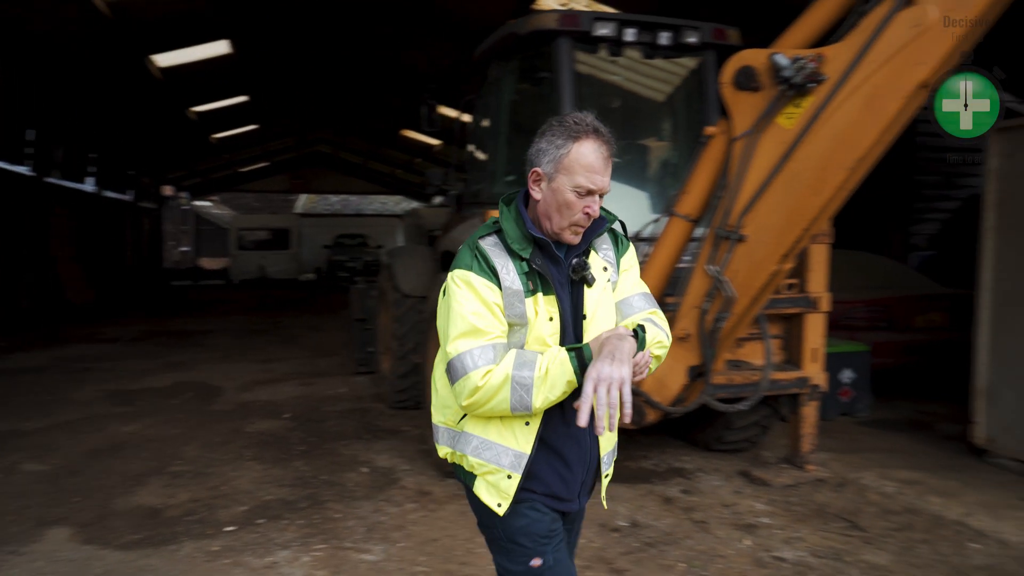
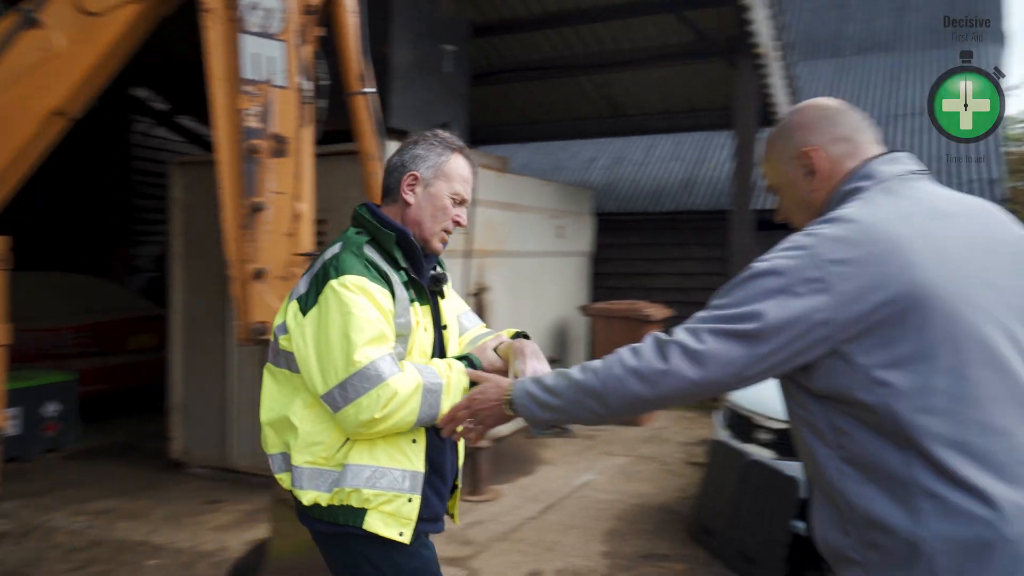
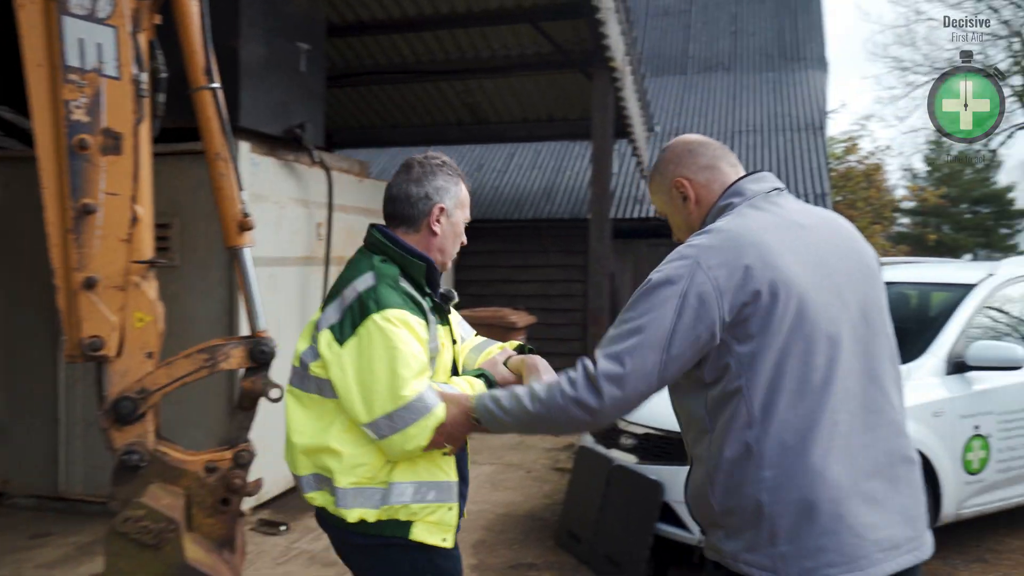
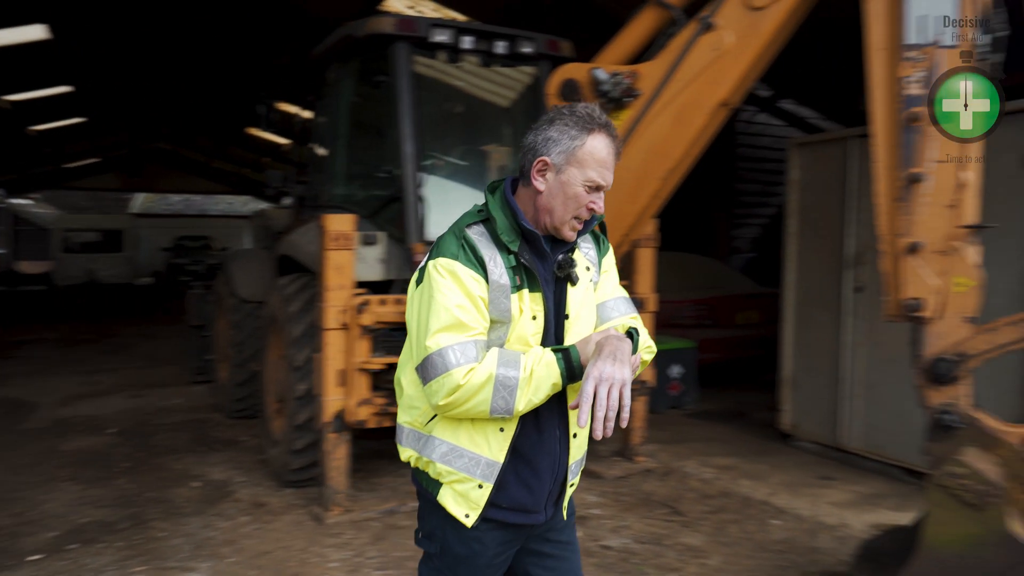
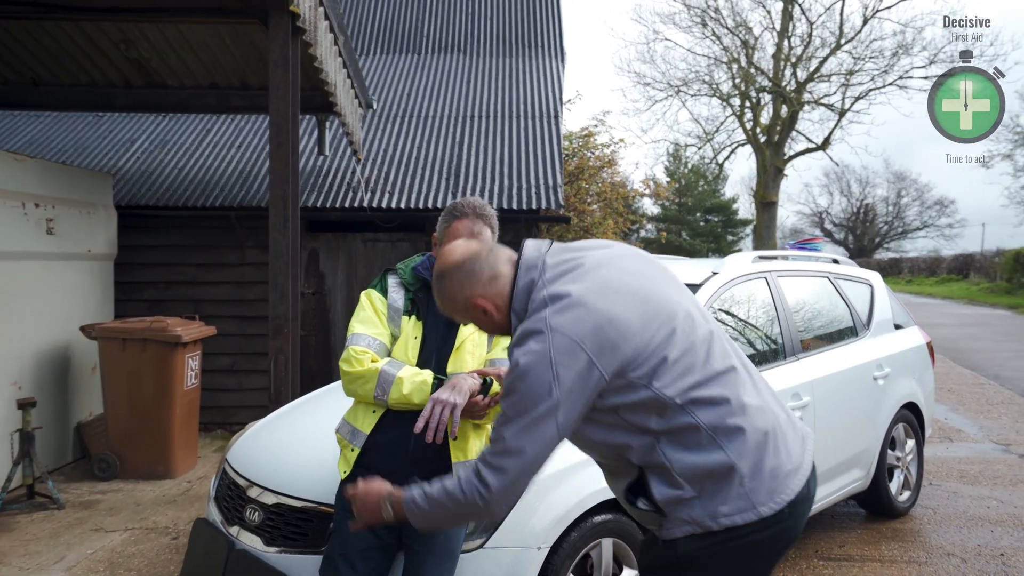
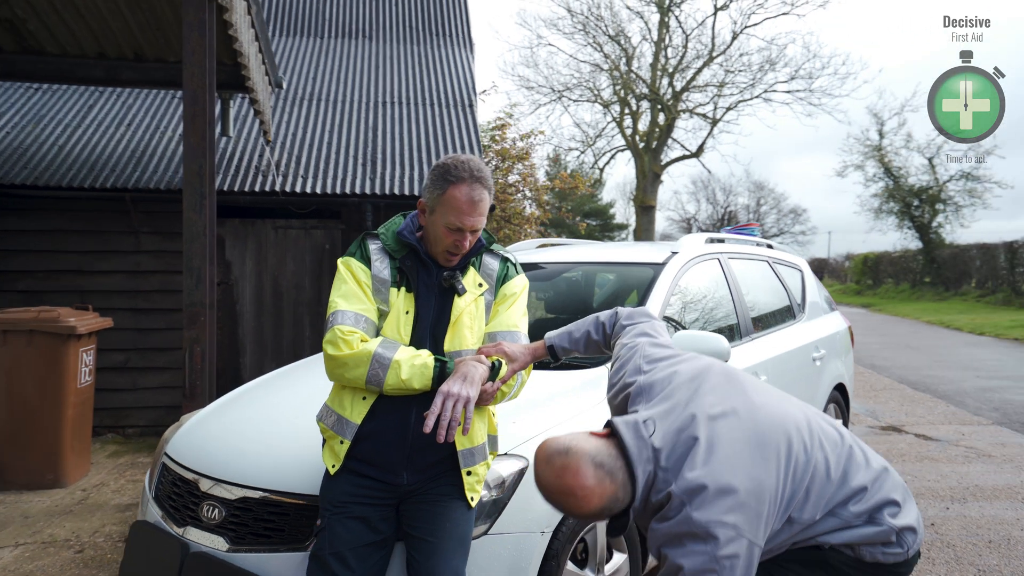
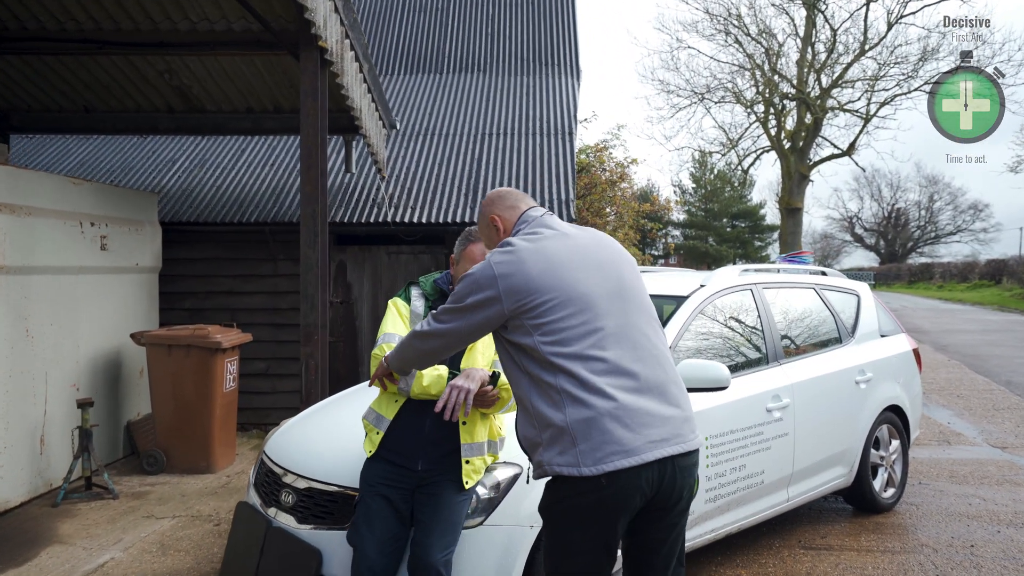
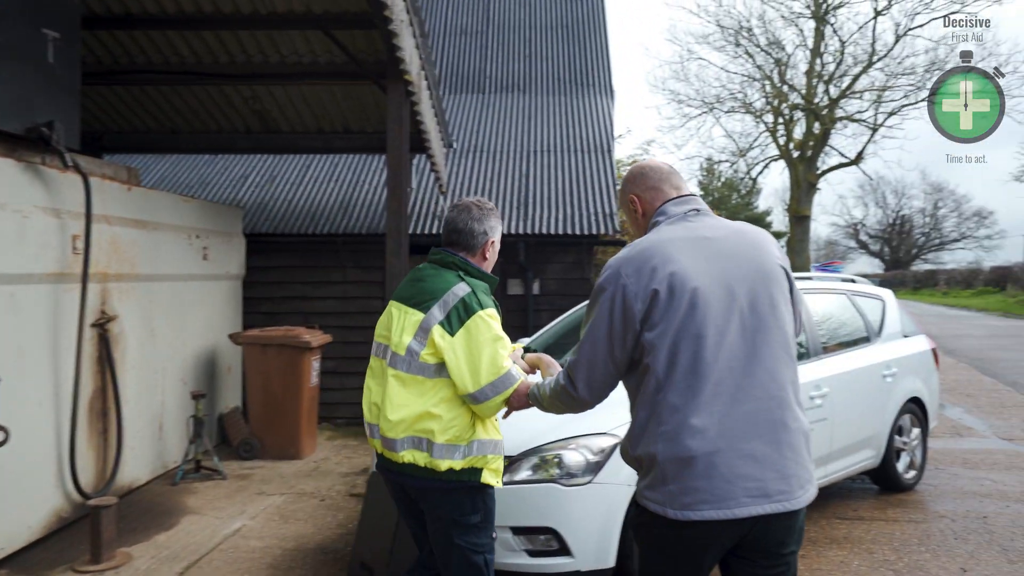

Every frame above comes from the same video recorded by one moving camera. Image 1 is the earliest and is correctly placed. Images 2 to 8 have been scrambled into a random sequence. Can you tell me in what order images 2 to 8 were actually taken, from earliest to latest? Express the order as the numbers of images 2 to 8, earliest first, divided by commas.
4, 2, 3, 8, 7, 5, 6
